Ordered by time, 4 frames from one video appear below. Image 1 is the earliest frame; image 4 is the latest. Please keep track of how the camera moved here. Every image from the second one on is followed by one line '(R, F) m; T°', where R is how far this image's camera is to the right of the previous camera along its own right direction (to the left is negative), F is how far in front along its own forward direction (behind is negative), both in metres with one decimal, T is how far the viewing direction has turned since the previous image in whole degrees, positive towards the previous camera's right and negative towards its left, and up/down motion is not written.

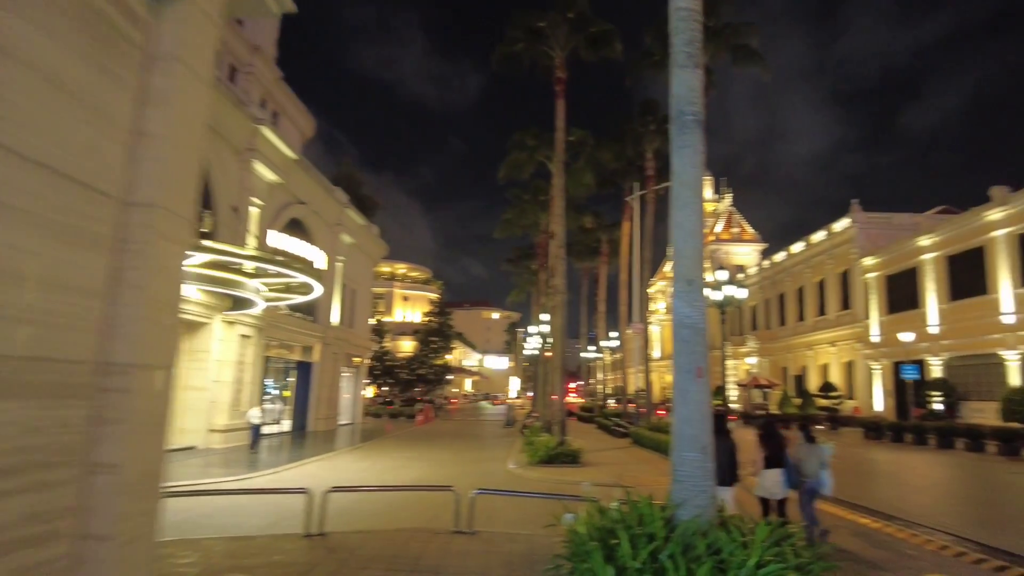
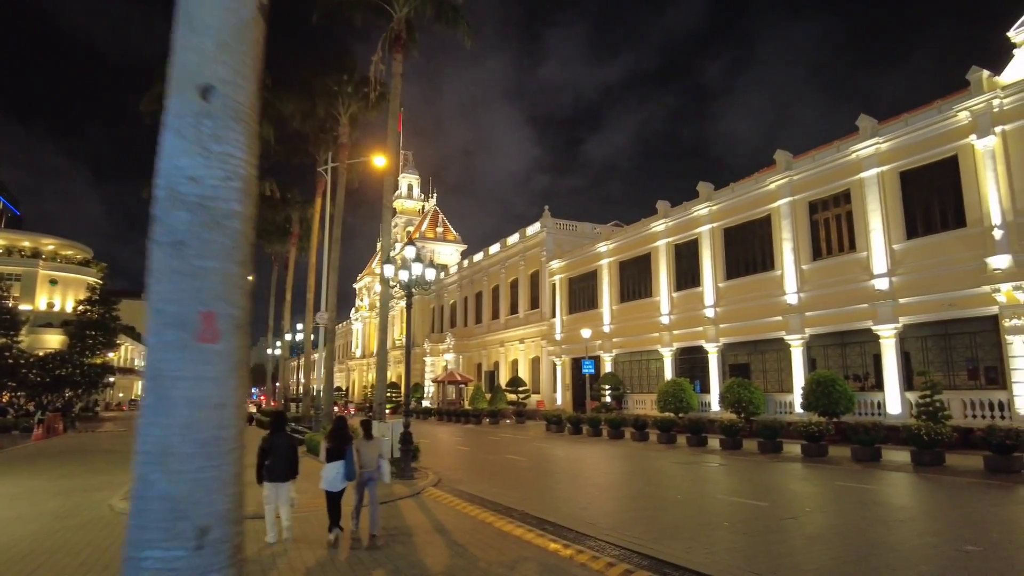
(+1.3, +2.8) m; +25°
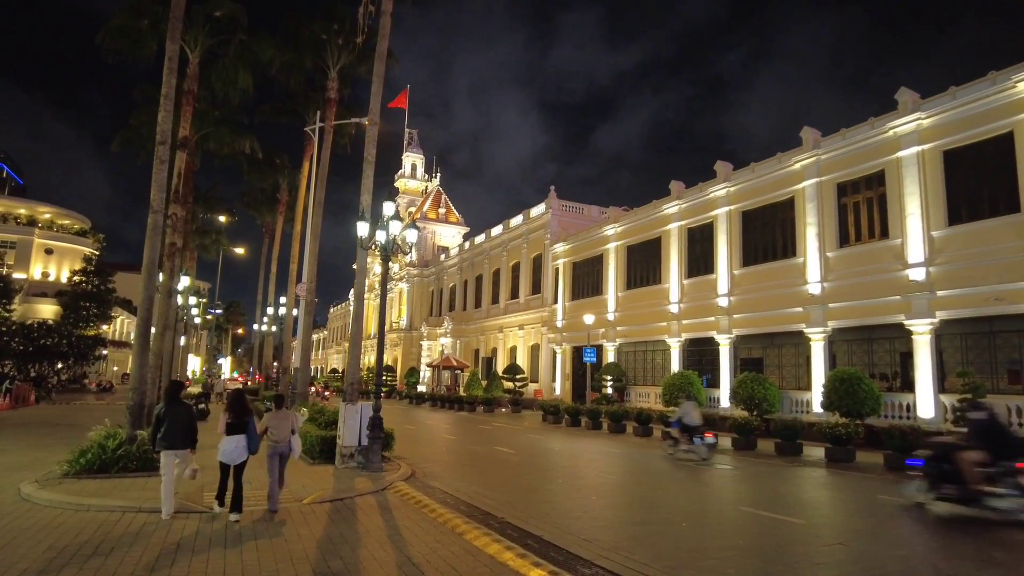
(+0.2, +1.9) m; 0°
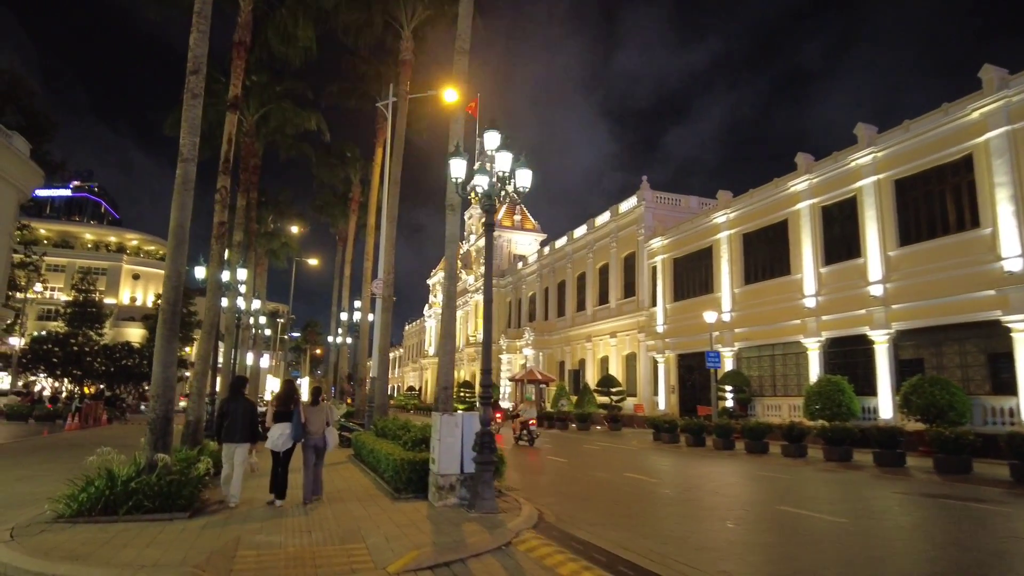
(-1.2, +3.6) m; -6°
